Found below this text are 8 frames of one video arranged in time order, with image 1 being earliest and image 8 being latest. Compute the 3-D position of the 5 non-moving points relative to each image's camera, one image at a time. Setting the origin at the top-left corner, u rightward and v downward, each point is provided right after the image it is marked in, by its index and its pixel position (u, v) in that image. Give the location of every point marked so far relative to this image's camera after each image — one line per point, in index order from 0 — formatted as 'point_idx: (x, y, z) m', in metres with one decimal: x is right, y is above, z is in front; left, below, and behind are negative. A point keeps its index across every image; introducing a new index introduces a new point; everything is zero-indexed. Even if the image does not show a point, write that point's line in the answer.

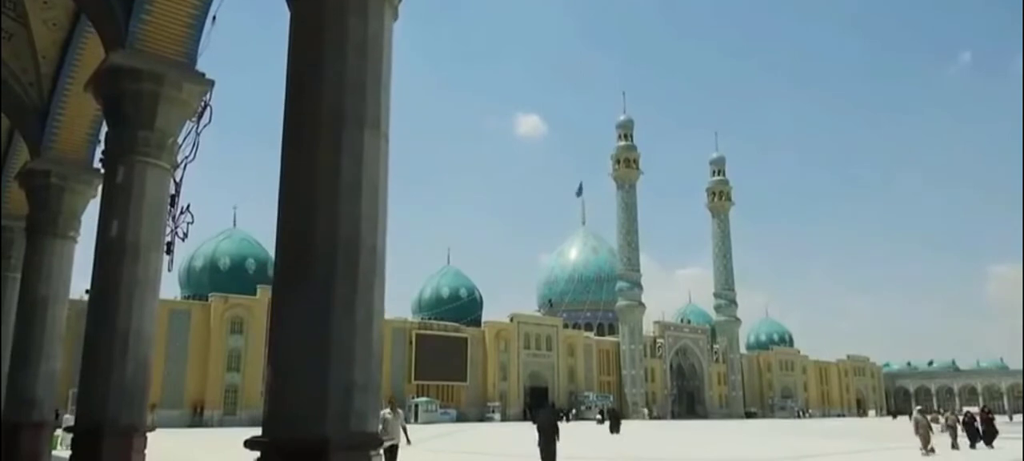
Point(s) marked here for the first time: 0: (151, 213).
0: (-2.5, +0.2, +6.0) m
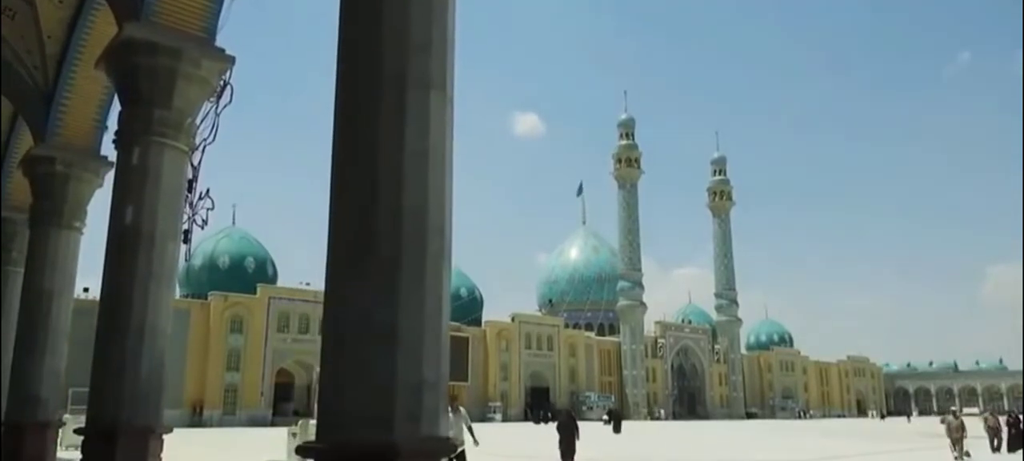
0: (-2.2, +0.3, +5.6) m
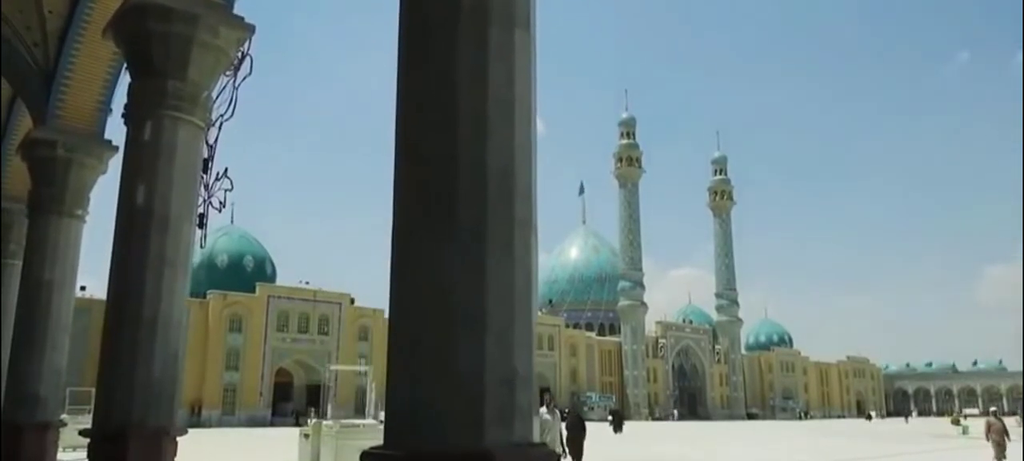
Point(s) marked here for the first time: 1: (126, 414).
0: (-2.0, +0.4, +5.2) m
1: (-2.1, -1.0, +4.8) m
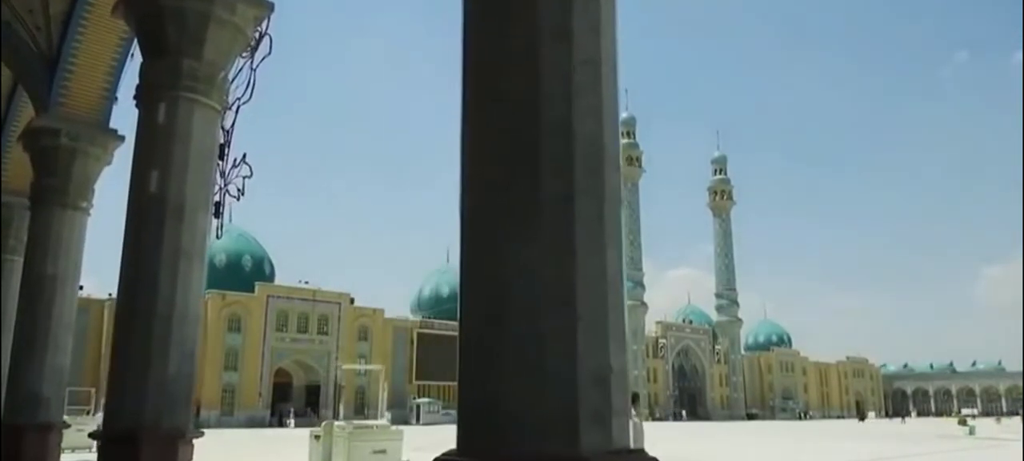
0: (-1.8, +0.4, +4.9) m
1: (-1.9, -0.9, +4.5) m
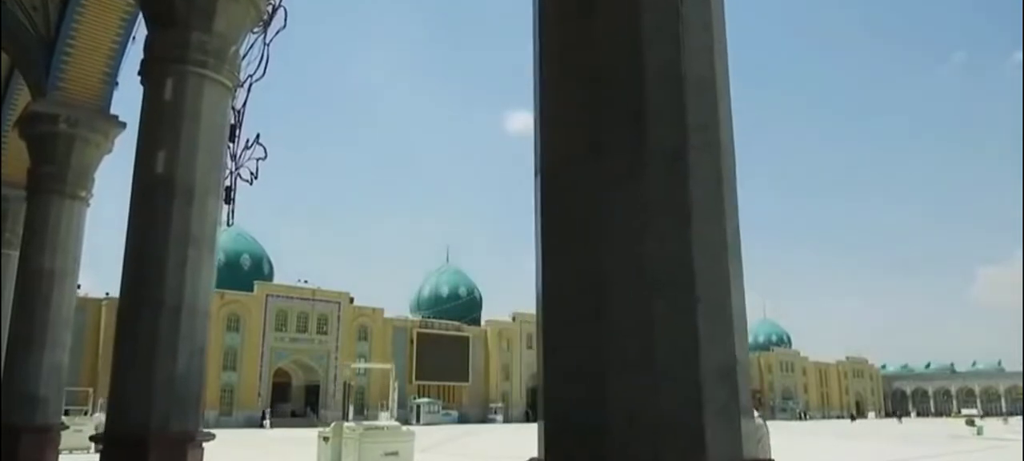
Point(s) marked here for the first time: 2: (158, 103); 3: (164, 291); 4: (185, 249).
0: (-1.6, +0.5, +4.6) m
1: (-1.8, -0.9, +4.1) m
2: (-1.8, +0.7, +4.4) m
3: (-1.7, -0.3, +4.3) m
4: (-1.7, -0.1, +4.4) m
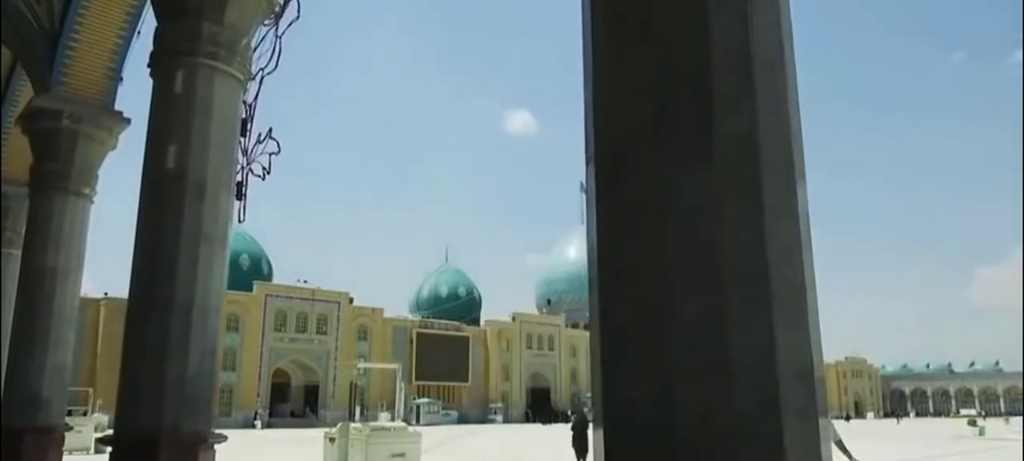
0: (-1.5, +0.5, +4.4) m
1: (-1.7, -0.9, +4.0) m
2: (-1.8, +0.7, +4.3) m
3: (-1.7, -0.3, +4.2) m
4: (-1.6, -0.1, +4.3) m
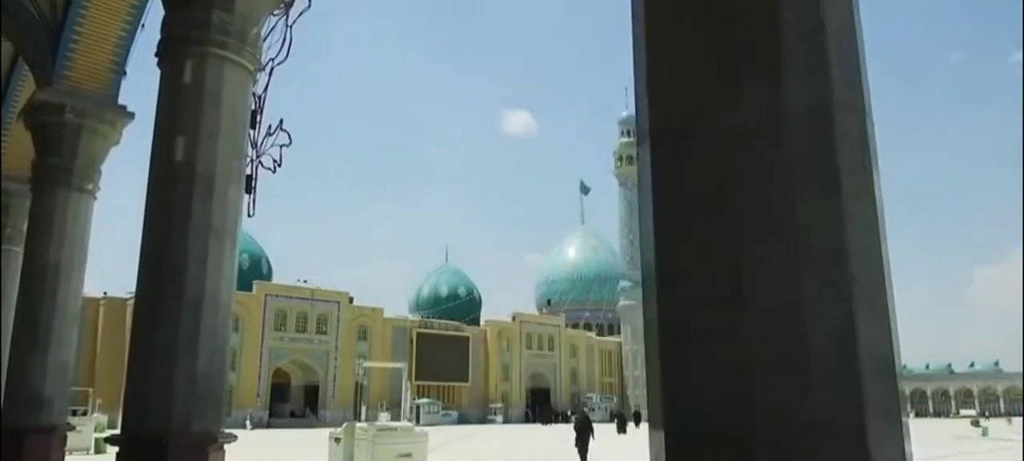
0: (-1.4, +0.5, +4.3) m
1: (-1.6, -0.8, +3.9) m
2: (-1.7, +0.7, +4.2) m
3: (-1.6, -0.3, +4.1) m
4: (-1.5, -0.1, +4.2) m
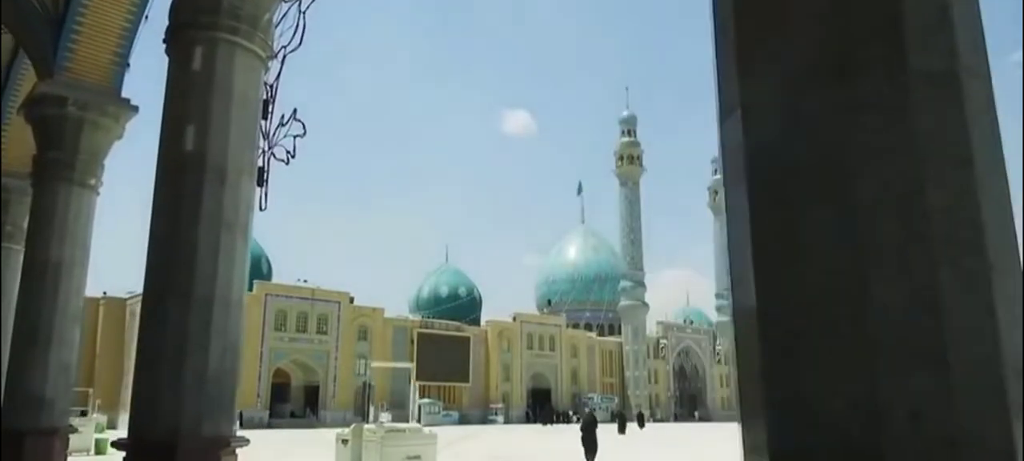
0: (-1.3, +0.6, +4.2) m
1: (-1.5, -0.8, +3.8) m
2: (-1.6, +0.7, +4.1) m
3: (-1.5, -0.2, +3.9) m
4: (-1.4, 0.0, +4.0) m
